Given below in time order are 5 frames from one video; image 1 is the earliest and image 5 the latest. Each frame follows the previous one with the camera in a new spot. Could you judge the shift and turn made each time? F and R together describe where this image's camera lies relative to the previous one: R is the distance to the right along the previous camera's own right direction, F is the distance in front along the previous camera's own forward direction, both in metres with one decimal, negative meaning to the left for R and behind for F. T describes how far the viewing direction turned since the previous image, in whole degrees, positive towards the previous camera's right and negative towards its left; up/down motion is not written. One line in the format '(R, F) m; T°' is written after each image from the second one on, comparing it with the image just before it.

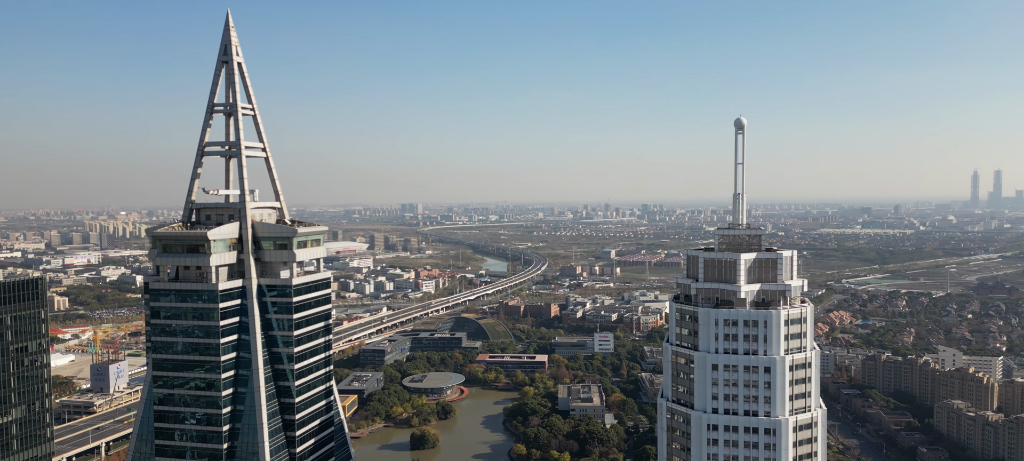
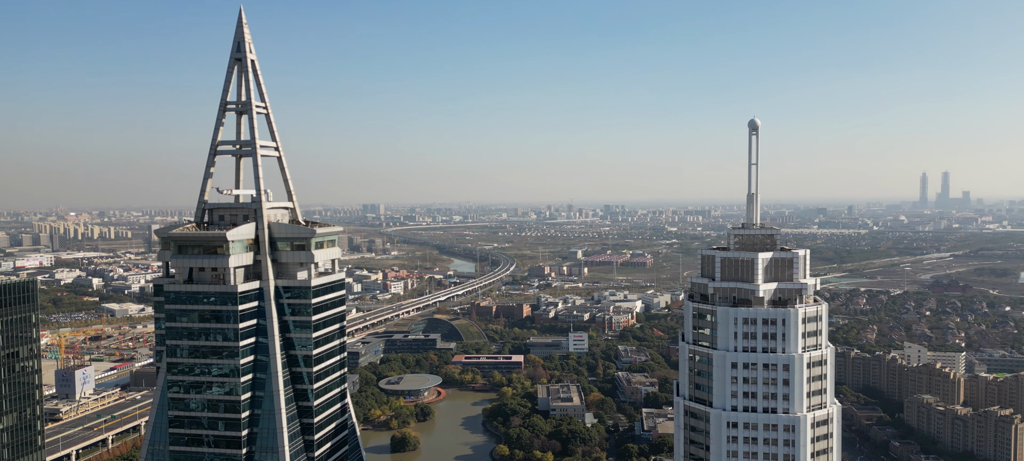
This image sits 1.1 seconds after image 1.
(-1.0, +0.1) m; +3°
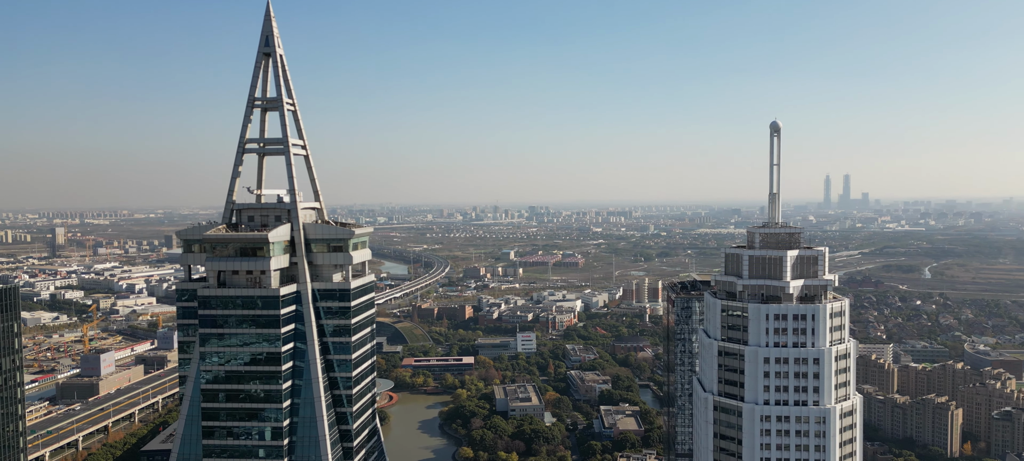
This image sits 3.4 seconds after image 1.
(-1.9, +0.2) m; +5°
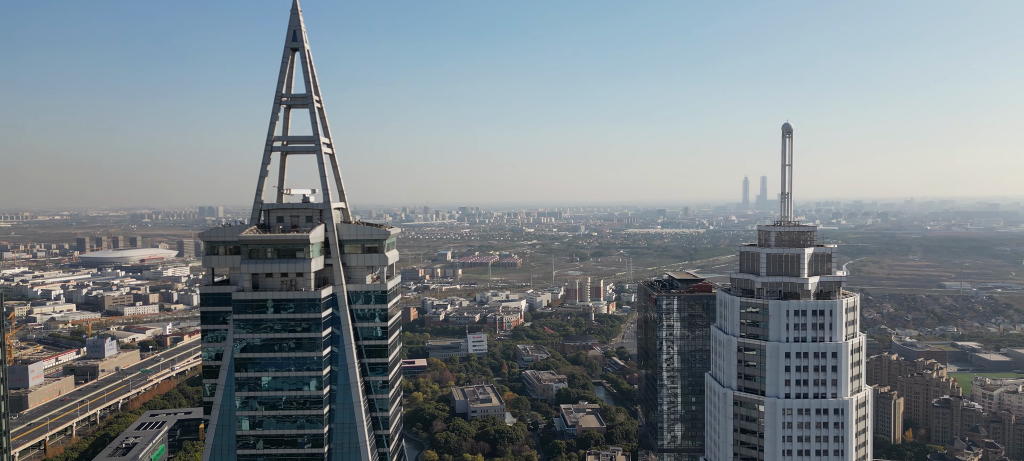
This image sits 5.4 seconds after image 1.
(-1.7, +0.1) m; +5°
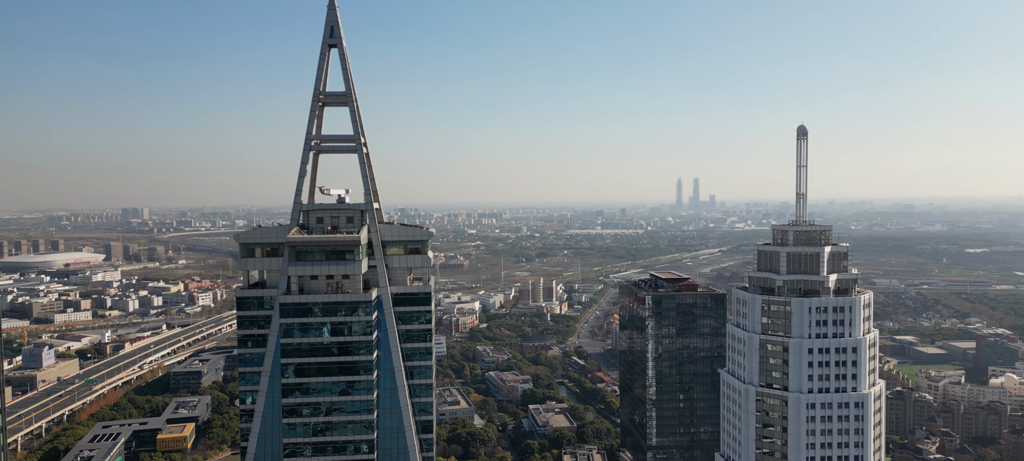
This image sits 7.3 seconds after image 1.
(-1.6, +0.1) m; +4°
